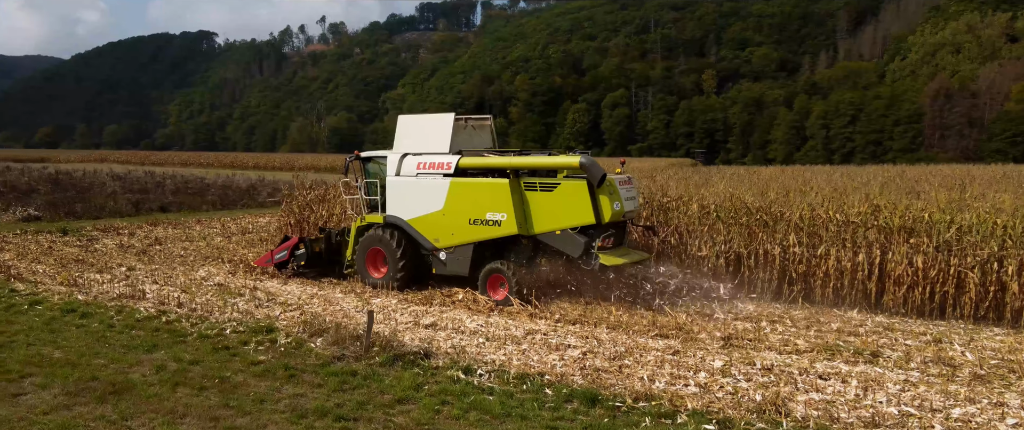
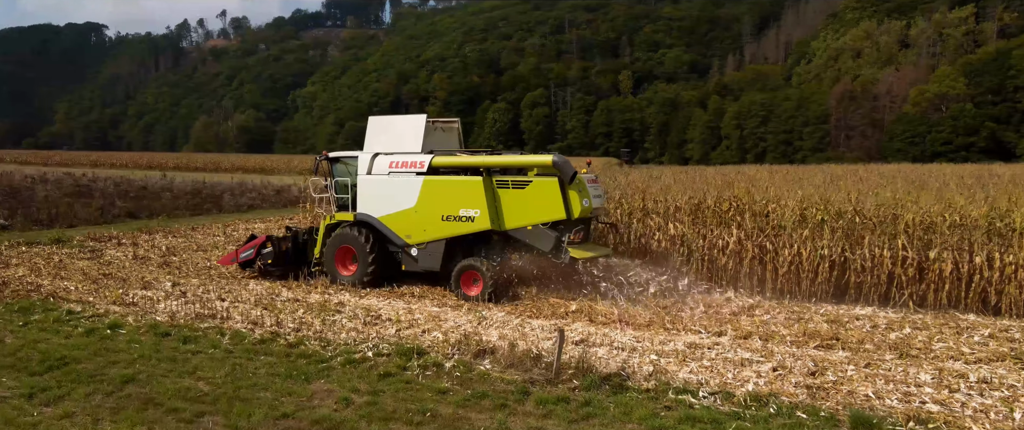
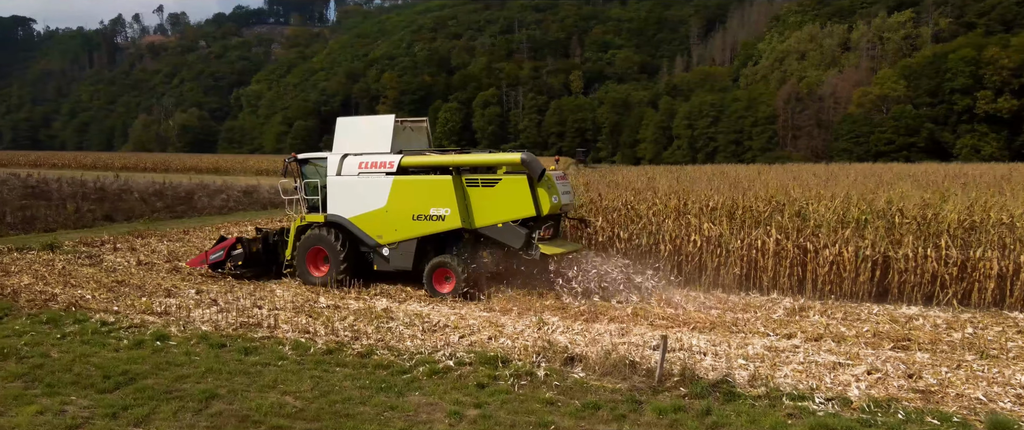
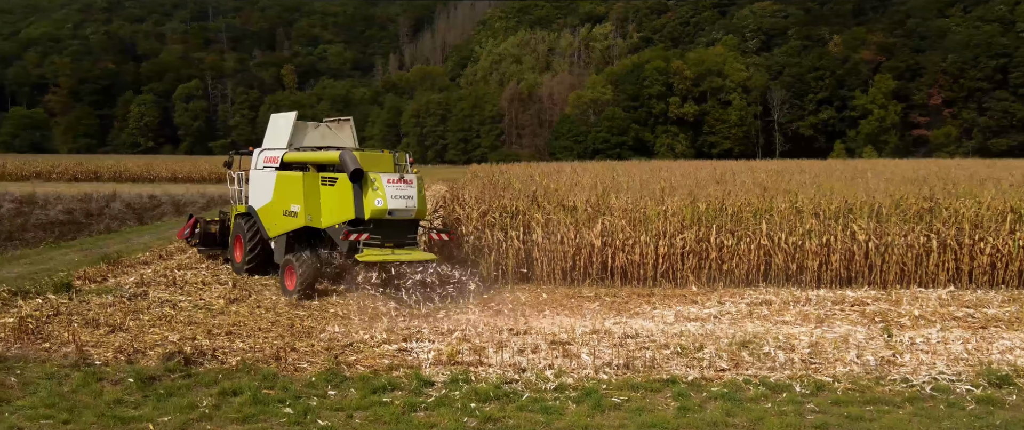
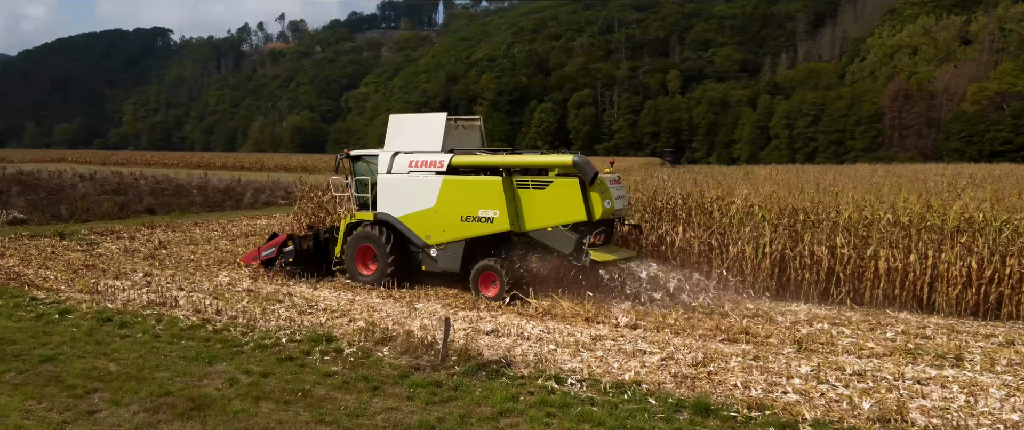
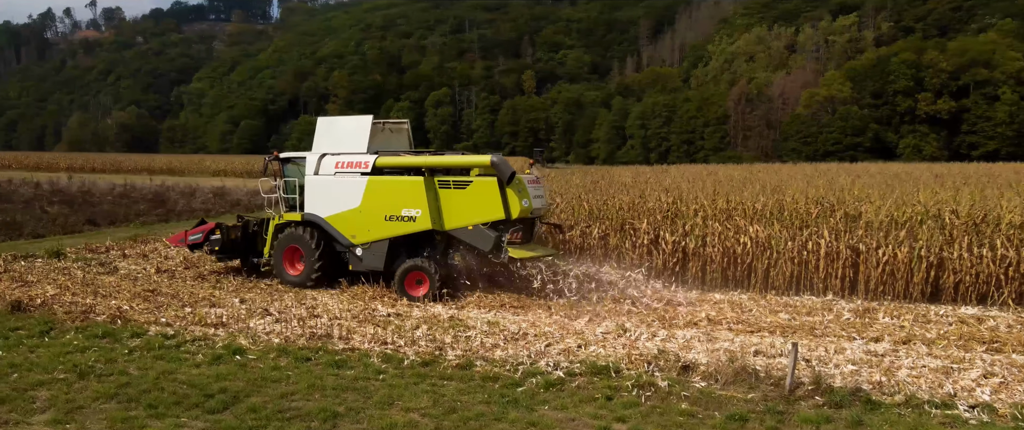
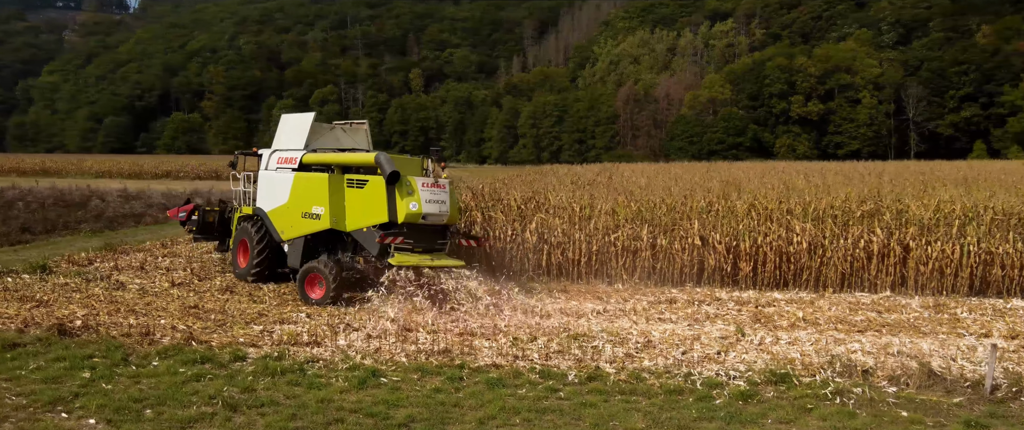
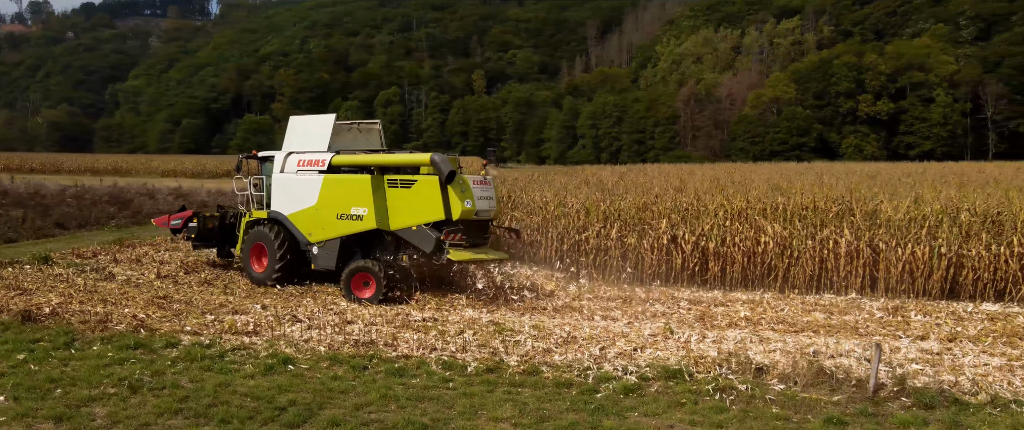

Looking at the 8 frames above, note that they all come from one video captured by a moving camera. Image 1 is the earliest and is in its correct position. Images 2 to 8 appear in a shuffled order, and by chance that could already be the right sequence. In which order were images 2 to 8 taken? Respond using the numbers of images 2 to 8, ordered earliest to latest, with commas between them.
5, 2, 3, 6, 8, 7, 4
